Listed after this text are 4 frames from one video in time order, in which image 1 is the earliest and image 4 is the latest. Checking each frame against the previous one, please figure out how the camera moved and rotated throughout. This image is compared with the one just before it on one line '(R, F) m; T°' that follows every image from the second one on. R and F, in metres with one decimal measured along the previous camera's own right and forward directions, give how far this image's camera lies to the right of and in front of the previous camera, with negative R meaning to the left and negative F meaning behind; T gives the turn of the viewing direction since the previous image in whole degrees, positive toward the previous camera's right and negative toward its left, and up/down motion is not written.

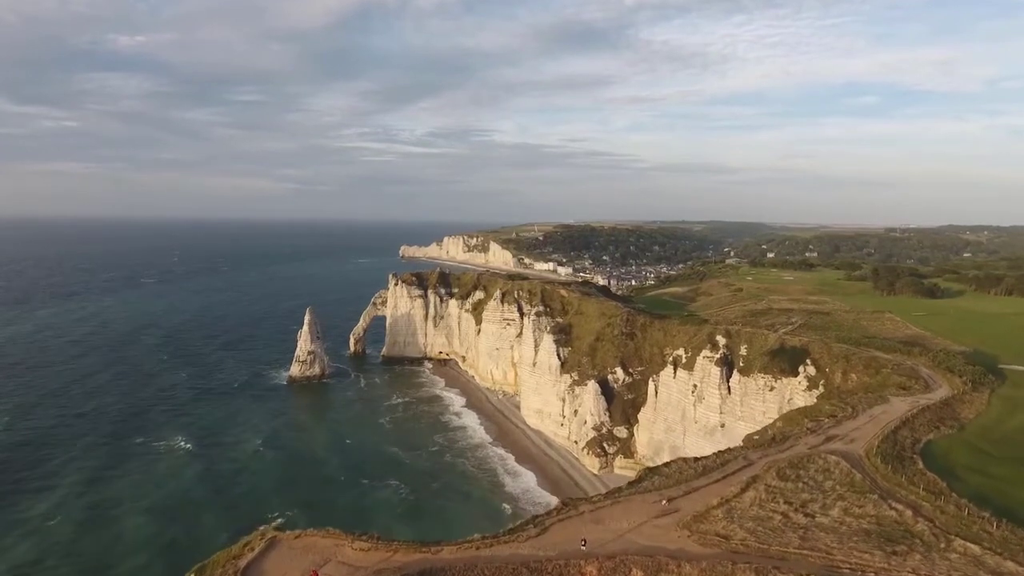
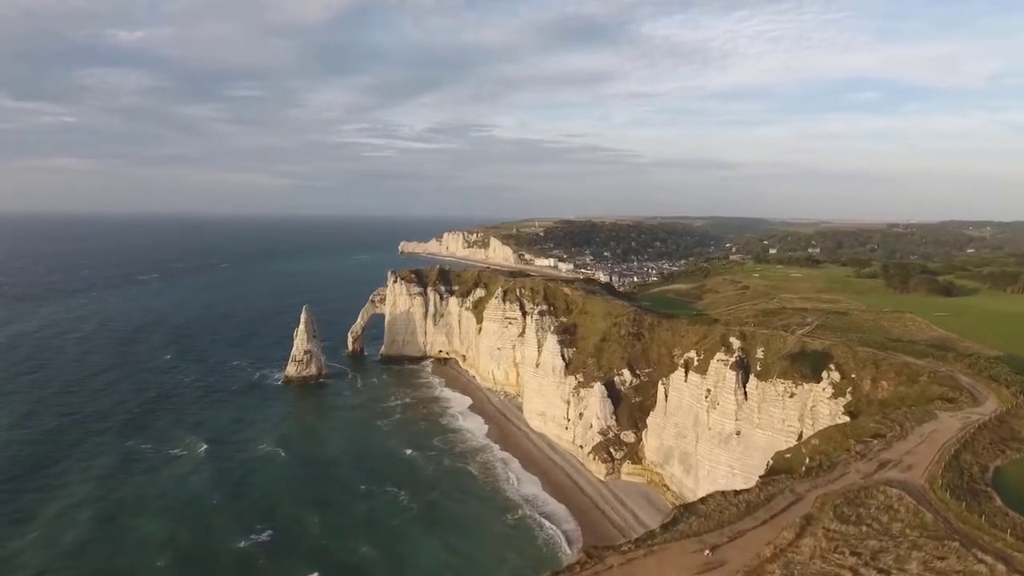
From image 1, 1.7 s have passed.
(-0.2, +1.5) m; 0°
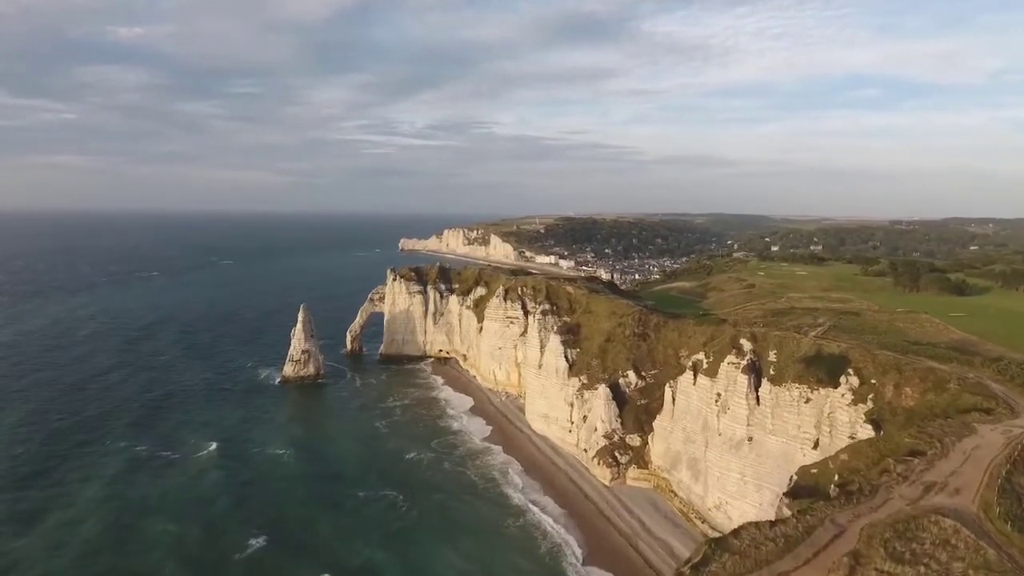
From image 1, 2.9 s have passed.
(-0.1, +1.0) m; 0°
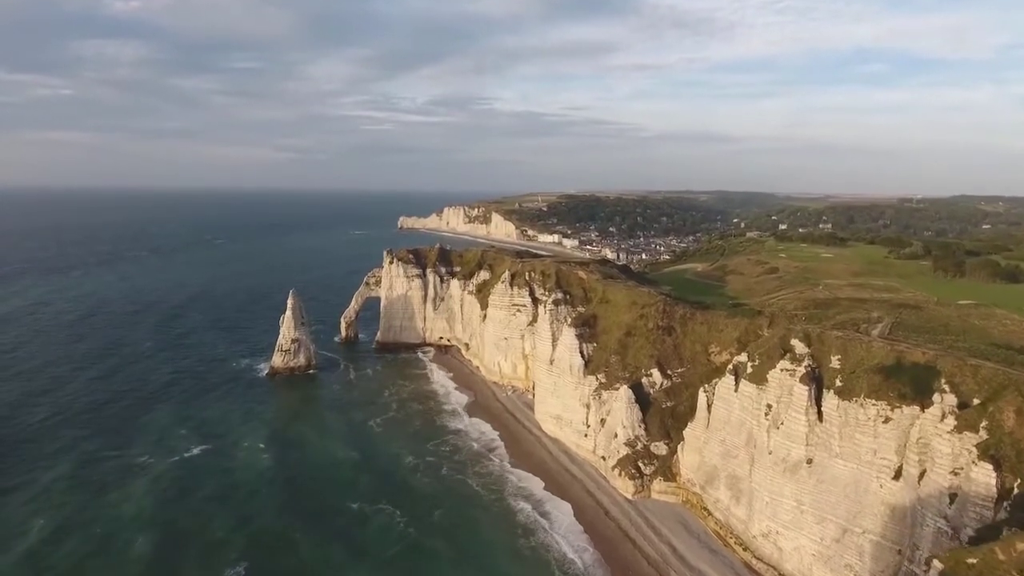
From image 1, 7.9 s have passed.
(-0.5, +4.0) m; 0°
